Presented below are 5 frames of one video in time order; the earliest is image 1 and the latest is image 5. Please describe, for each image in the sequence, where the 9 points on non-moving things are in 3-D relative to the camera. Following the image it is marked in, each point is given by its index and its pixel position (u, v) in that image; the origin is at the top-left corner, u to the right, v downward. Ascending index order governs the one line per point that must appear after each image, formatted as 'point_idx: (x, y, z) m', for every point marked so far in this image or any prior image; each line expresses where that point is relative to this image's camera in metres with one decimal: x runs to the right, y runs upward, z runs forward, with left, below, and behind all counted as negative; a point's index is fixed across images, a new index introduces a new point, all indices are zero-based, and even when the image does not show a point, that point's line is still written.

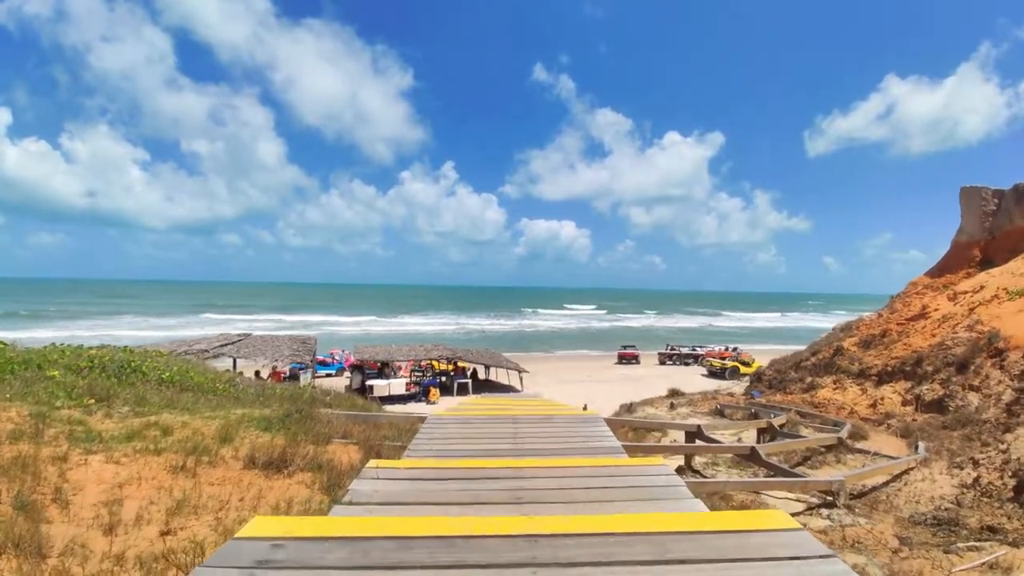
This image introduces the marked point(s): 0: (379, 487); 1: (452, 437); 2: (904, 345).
0: (-0.9, -1.3, +3.4) m
1: (-0.7, -1.7, +5.7) m
2: (+10.1, -1.5, +13.2) m
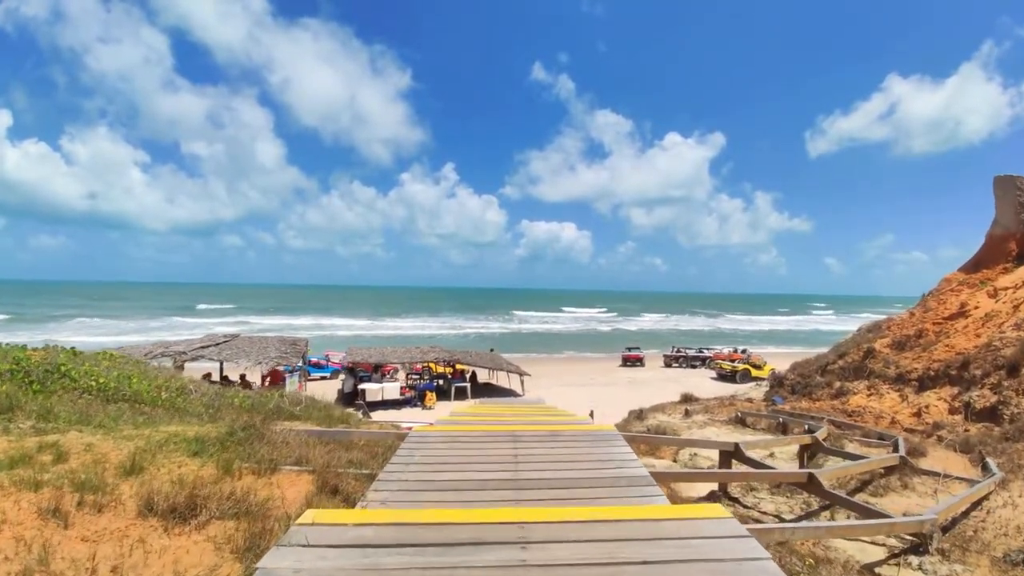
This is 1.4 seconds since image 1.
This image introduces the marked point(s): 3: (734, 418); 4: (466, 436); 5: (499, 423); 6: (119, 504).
0: (-0.9, -1.2, +2.2) m
1: (-0.7, -1.5, +4.5) m
2: (+10.1, -1.4, +11.9) m
3: (+5.2, -3.1, +12.1) m
4: (-0.5, -1.6, +5.5) m
5: (-0.2, -1.8, +6.8) m
6: (-2.6, -1.4, +3.5) m
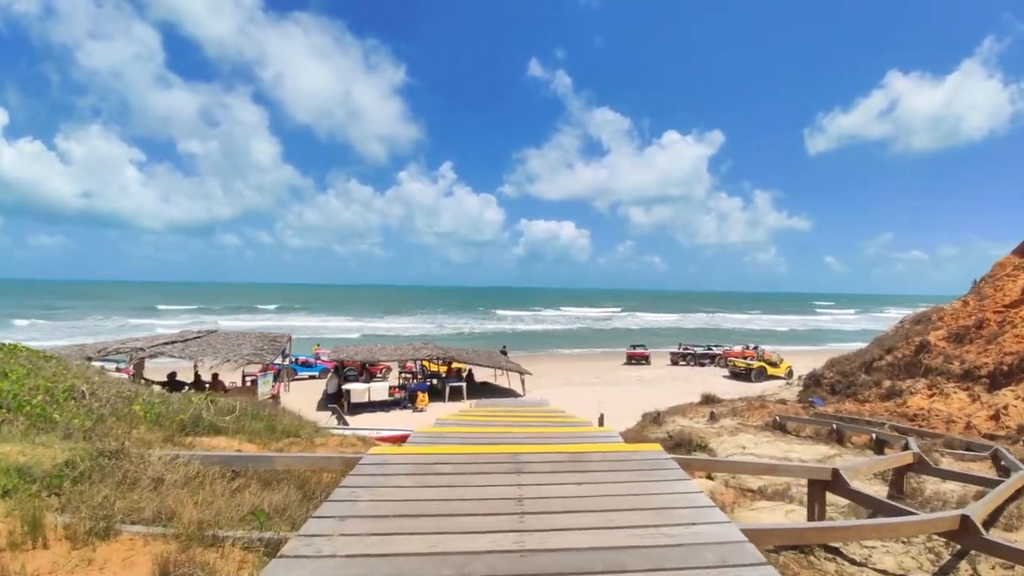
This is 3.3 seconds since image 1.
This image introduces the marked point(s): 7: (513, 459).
0: (-0.9, -0.9, +0.5) m
1: (-0.7, -1.2, +2.8) m
2: (+10.1, -1.0, +10.2) m
3: (+5.2, -2.7, +10.4) m
4: (-0.5, -1.2, +3.7) m
5: (-0.2, -1.5, +5.1) m
6: (-2.6, -1.1, +1.7) m
7: (0.0, -1.2, +3.7) m
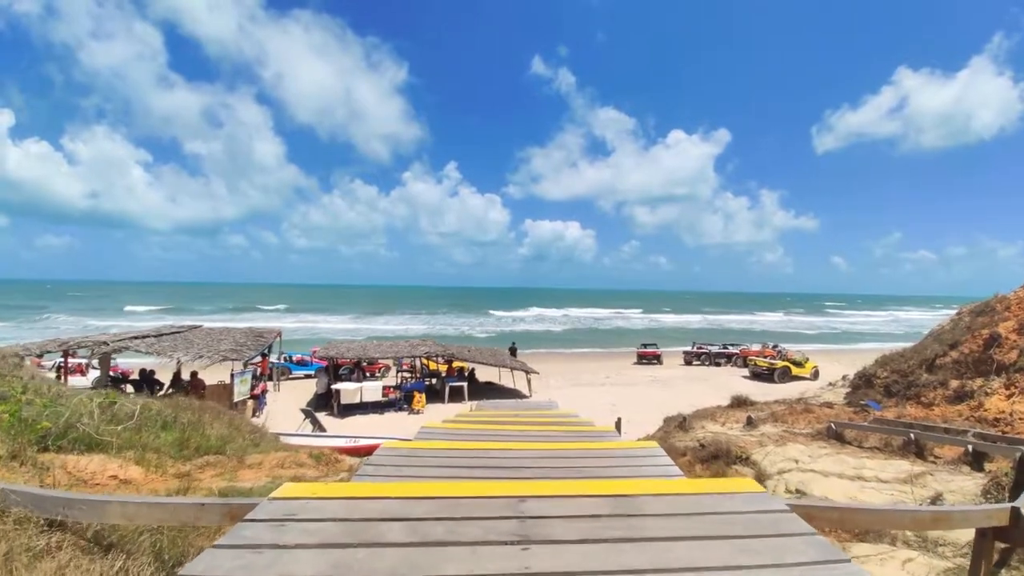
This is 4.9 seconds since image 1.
0: (-0.9, -0.6, -1.1) m
1: (-0.7, -0.9, +1.2) m
2: (+10.1, -0.7, +8.6) m
3: (+5.3, -2.4, +8.8) m
4: (-0.4, -0.9, +2.2) m
5: (-0.2, -1.2, +3.5) m
6: (-2.6, -0.8, +0.2) m
7: (0.0, -0.9, +2.2) m
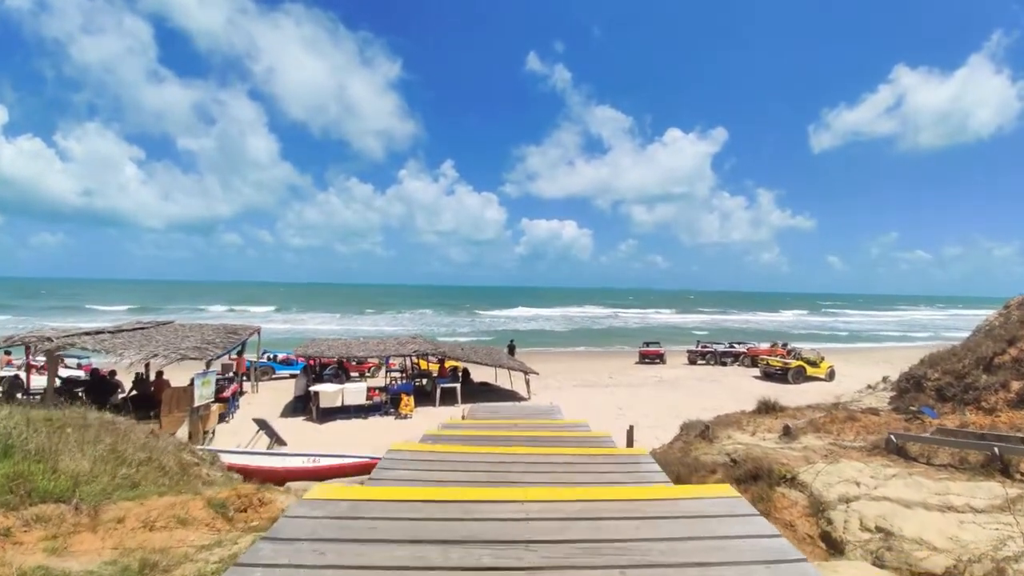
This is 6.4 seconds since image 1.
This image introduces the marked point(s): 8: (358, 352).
0: (-0.9, -0.4, -2.5) m
1: (-0.6, -0.7, -0.2) m
2: (+10.1, -0.5, +7.2) m
3: (+5.3, -2.2, +7.4) m
4: (-0.4, -0.8, +0.8) m
5: (-0.2, -1.0, +2.1) m
6: (-2.6, -0.6, -1.3) m
7: (0.0, -0.8, +0.8) m
8: (-5.2, -2.2, +17.4) m
